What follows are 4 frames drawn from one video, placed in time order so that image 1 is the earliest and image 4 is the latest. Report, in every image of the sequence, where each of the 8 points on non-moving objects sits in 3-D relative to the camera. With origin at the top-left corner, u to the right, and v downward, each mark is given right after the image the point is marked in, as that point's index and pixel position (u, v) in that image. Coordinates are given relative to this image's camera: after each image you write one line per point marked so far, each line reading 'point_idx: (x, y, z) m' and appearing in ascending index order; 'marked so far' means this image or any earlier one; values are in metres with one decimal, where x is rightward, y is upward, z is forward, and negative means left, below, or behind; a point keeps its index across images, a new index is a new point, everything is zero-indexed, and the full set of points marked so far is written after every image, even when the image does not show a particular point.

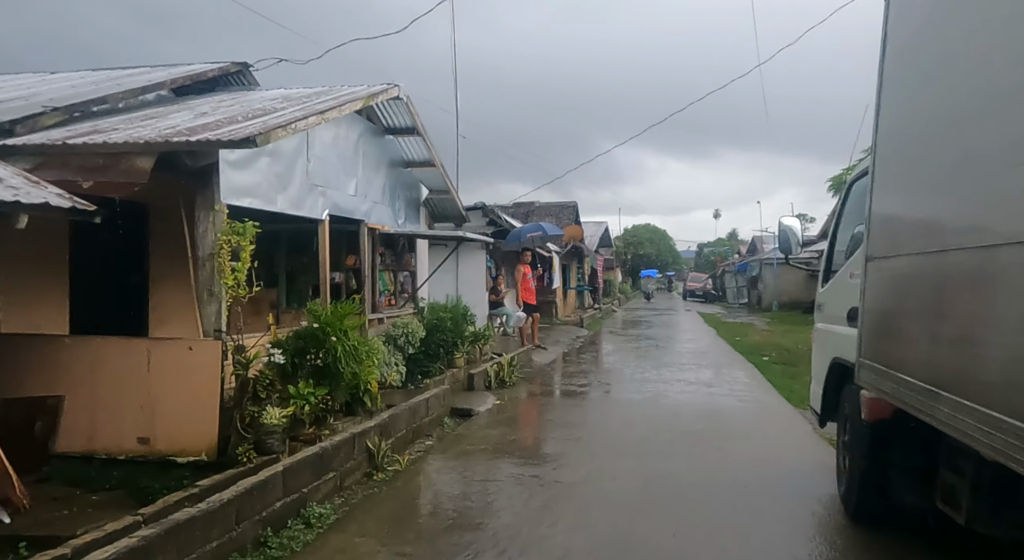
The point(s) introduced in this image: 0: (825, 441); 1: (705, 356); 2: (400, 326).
0: (+2.9, -1.5, +5.6) m
1: (+4.0, -1.6, +12.4) m
2: (-1.5, -0.6, +7.8) m
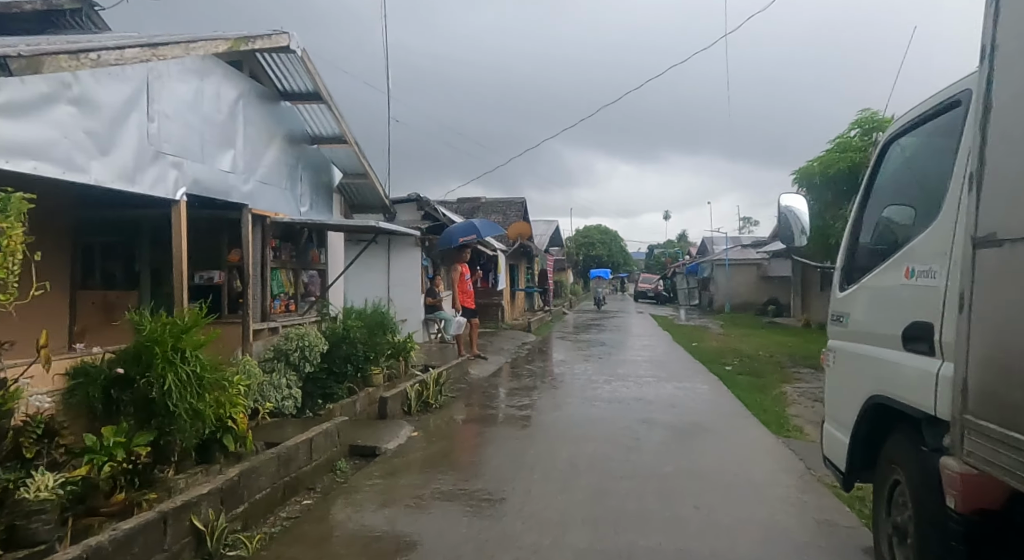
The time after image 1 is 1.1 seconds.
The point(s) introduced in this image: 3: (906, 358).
0: (+2.3, -1.5, +4.3) m
1: (+2.8, -1.6, +11.2) m
2: (-2.3, -0.6, +6.2) m
3: (+1.6, -0.3, +2.5) m
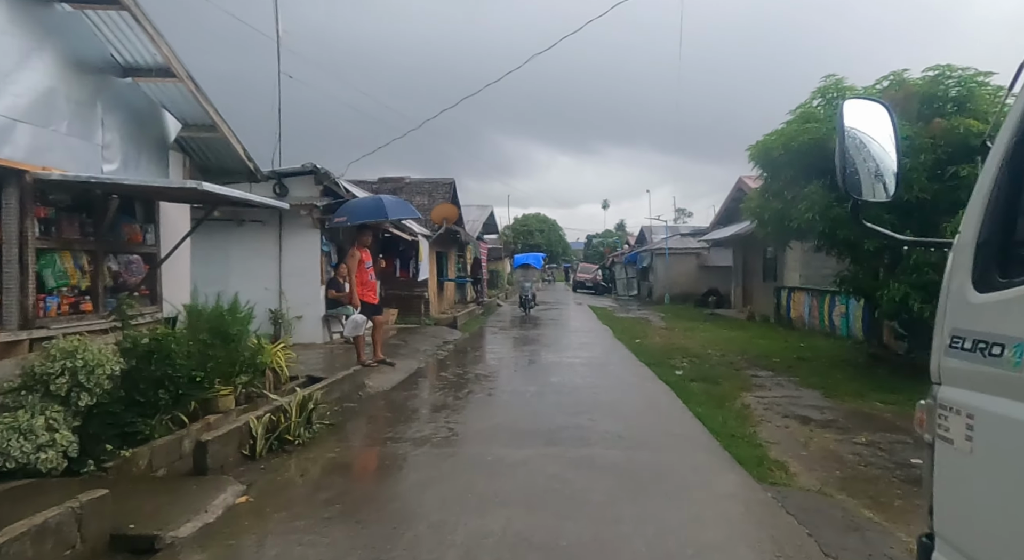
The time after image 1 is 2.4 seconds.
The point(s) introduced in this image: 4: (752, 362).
0: (+1.6, -1.4, +2.7) m
1: (+1.4, -1.4, +9.6) m
2: (-3.1, -0.5, +4.1) m
3: (+1.2, -0.3, +0.8) m
4: (+4.2, -1.5, +10.6) m
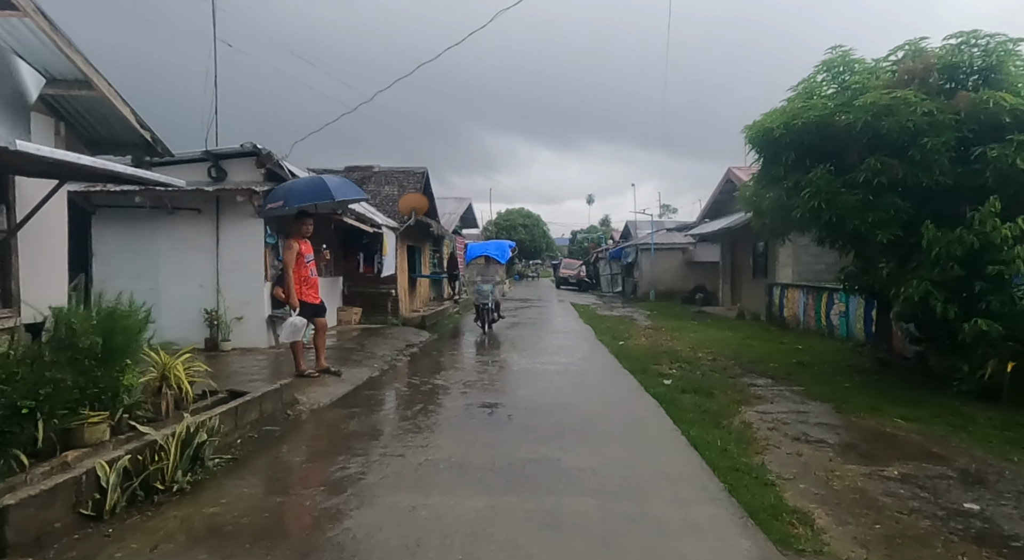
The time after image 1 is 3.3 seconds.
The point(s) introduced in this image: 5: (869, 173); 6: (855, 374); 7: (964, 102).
0: (+1.3, -1.4, +1.6) m
1: (+1.0, -1.4, +8.4) m
2: (-3.4, -0.5, +2.9) m
3: (+0.9, -0.3, -0.4) m
4: (+3.7, -1.4, +9.5) m
5: (+4.7, +1.4, +7.9) m
6: (+5.1, -1.4, +8.9) m
7: (+5.6, +2.2, +7.5) m
